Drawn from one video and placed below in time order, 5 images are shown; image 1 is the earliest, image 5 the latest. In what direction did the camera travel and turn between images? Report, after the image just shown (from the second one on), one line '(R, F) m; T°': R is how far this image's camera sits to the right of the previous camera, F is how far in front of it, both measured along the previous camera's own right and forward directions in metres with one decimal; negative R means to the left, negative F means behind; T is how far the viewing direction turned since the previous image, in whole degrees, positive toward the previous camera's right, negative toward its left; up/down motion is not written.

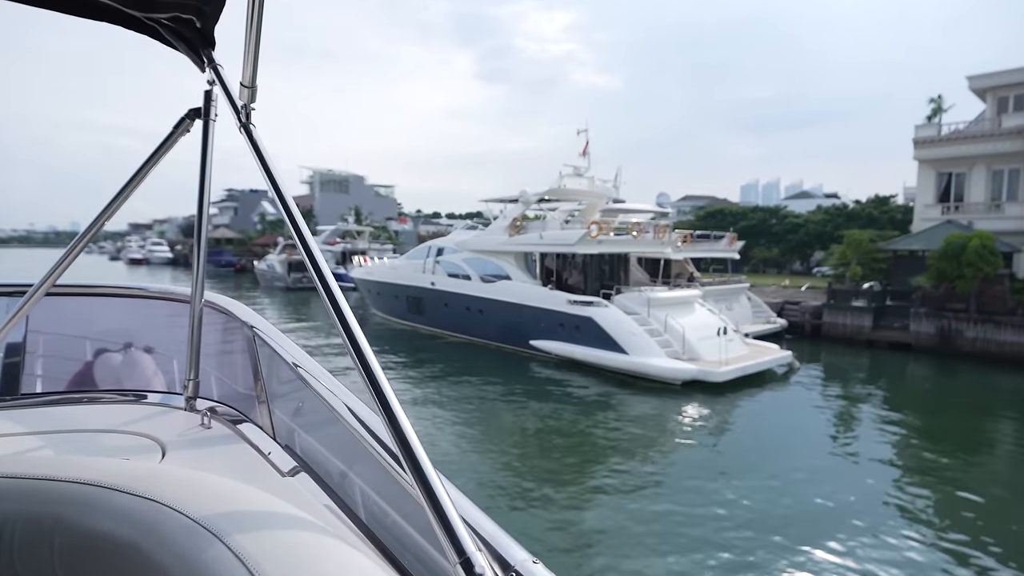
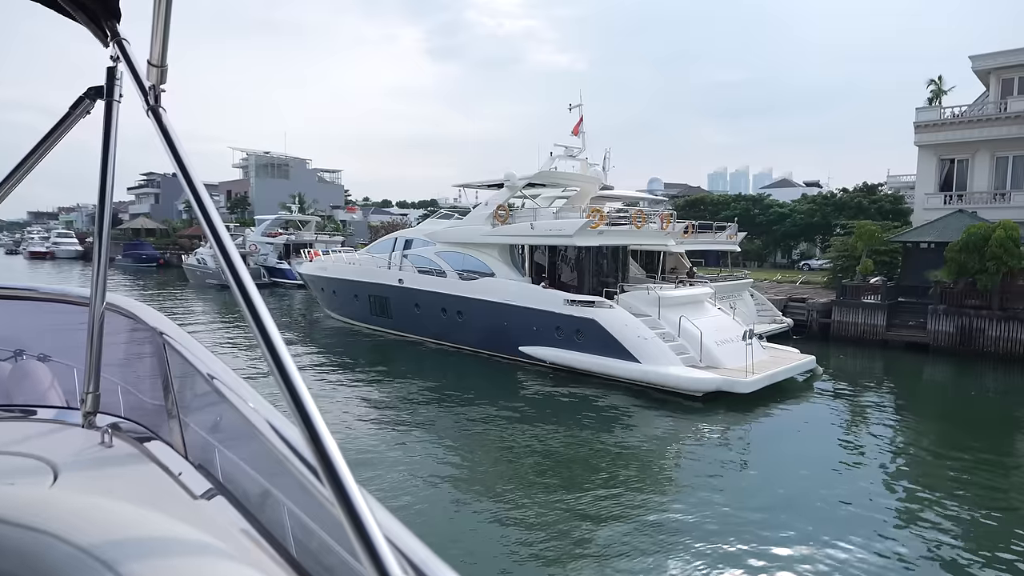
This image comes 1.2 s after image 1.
(-0.8, +1.7) m; +5°
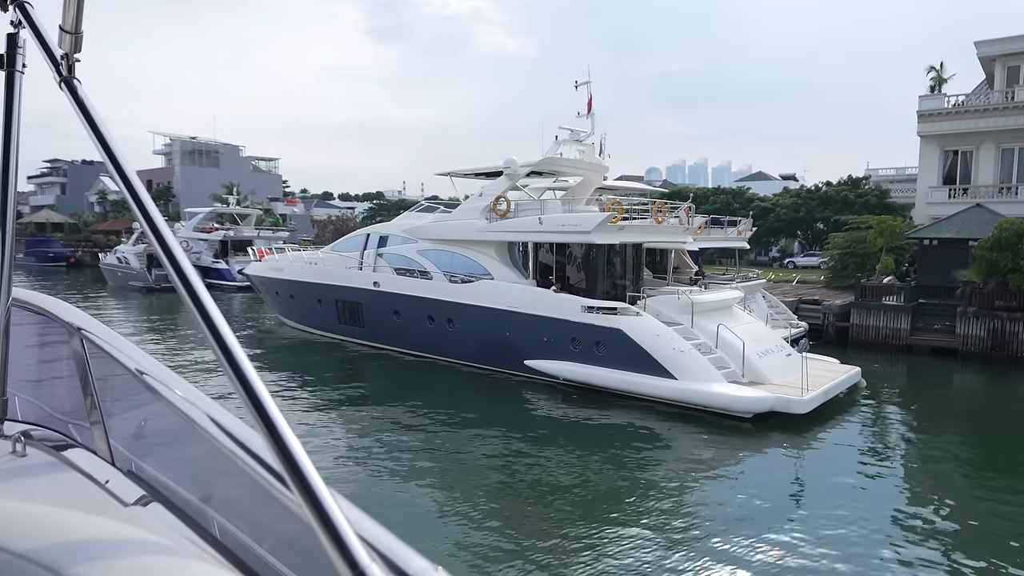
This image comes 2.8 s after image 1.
(-1.1, +1.7) m; +6°
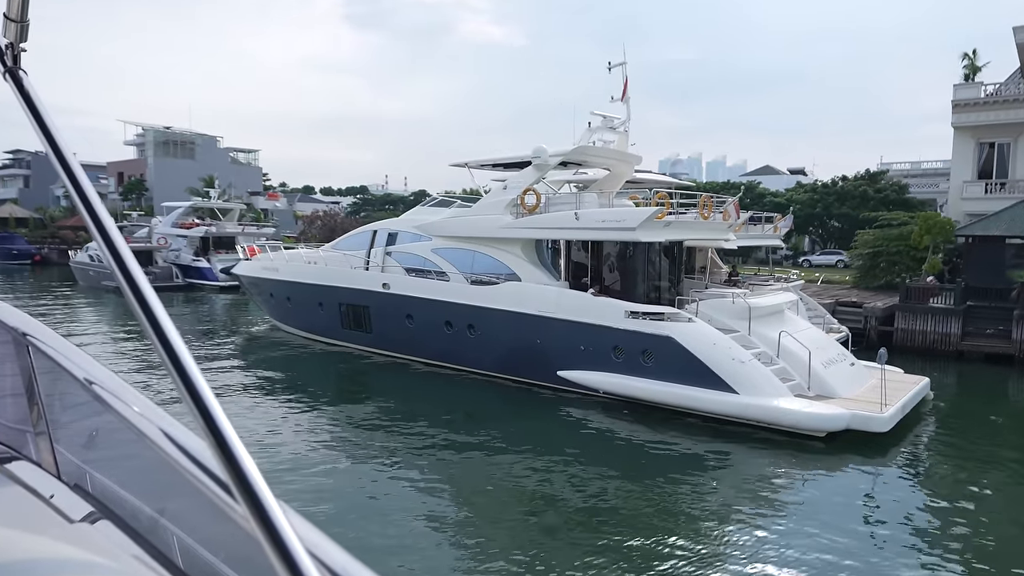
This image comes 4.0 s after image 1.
(-0.8, +1.0) m; +2°
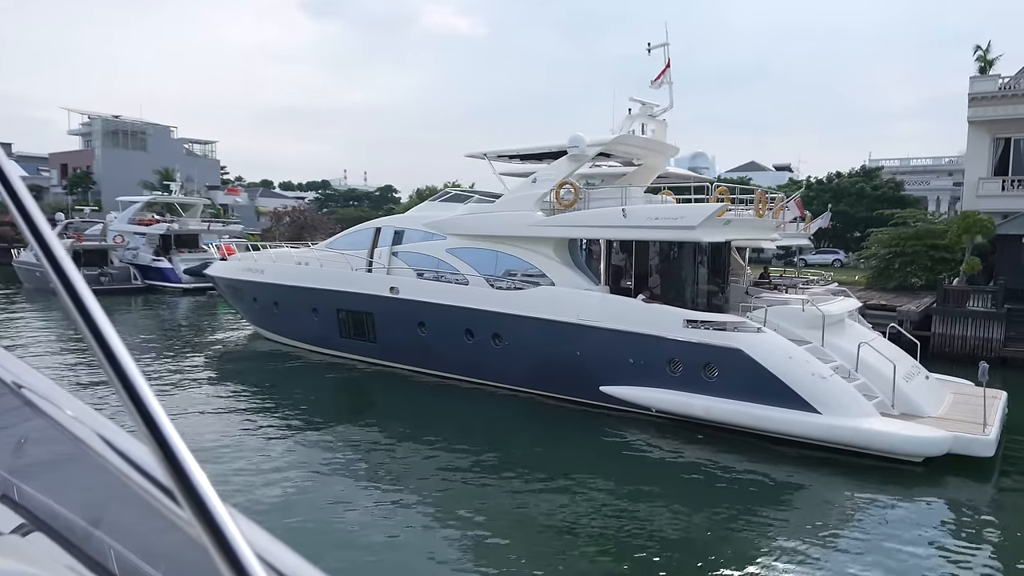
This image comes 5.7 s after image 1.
(-1.0, +1.0) m; +4°
